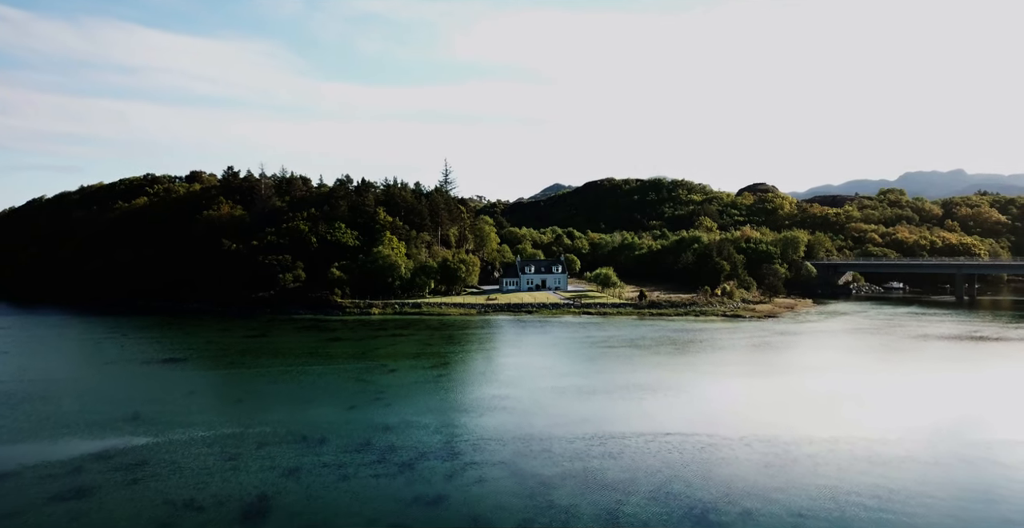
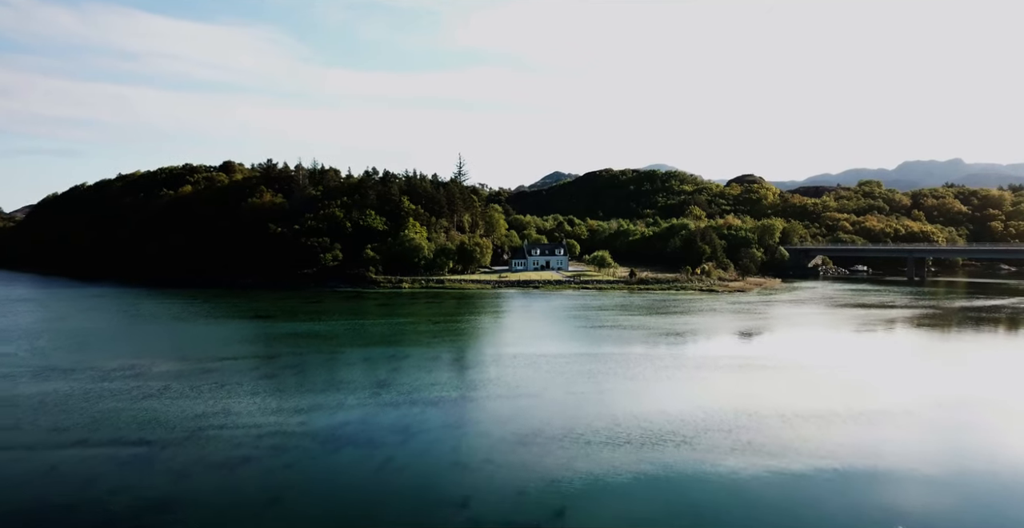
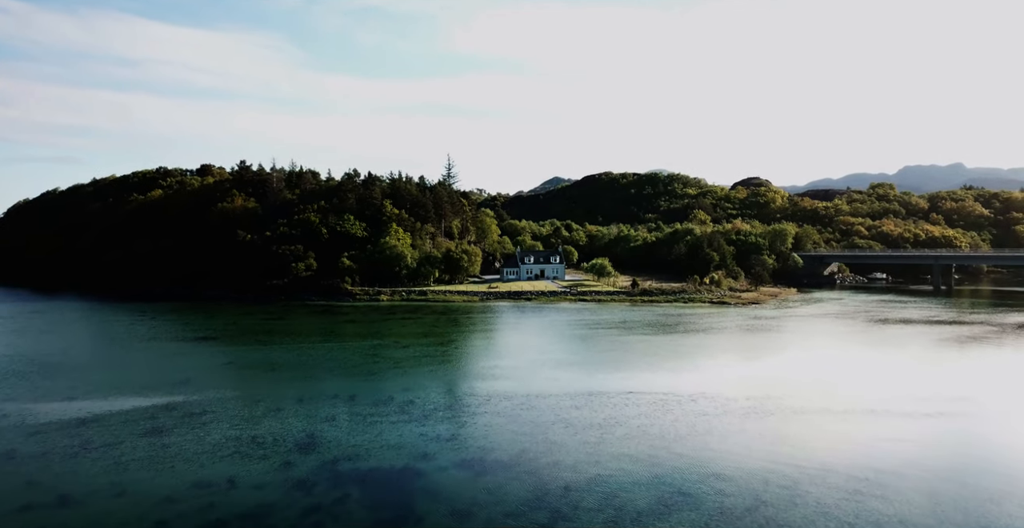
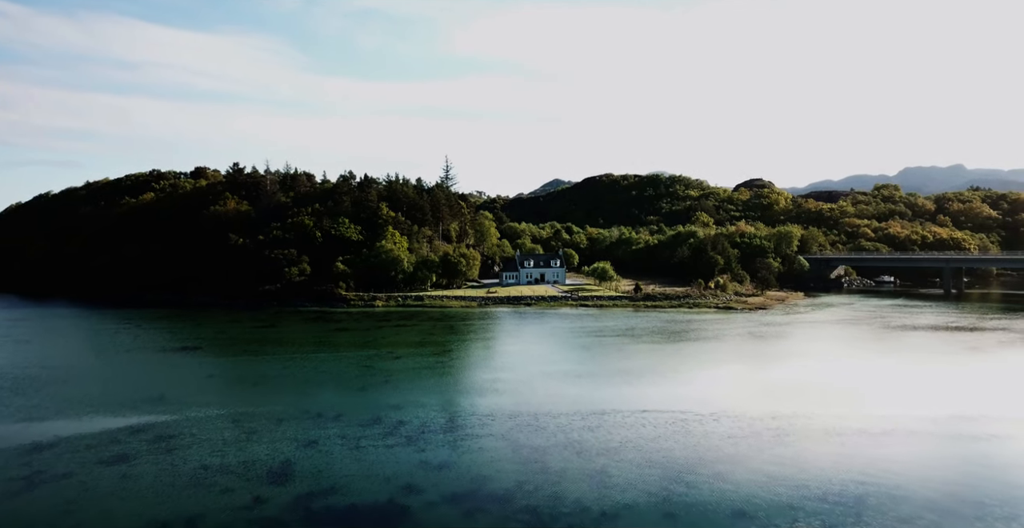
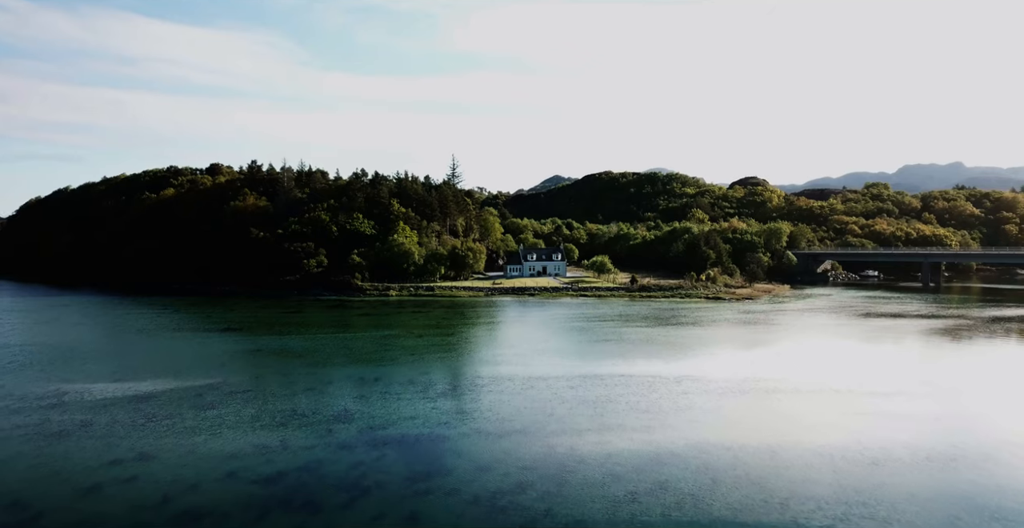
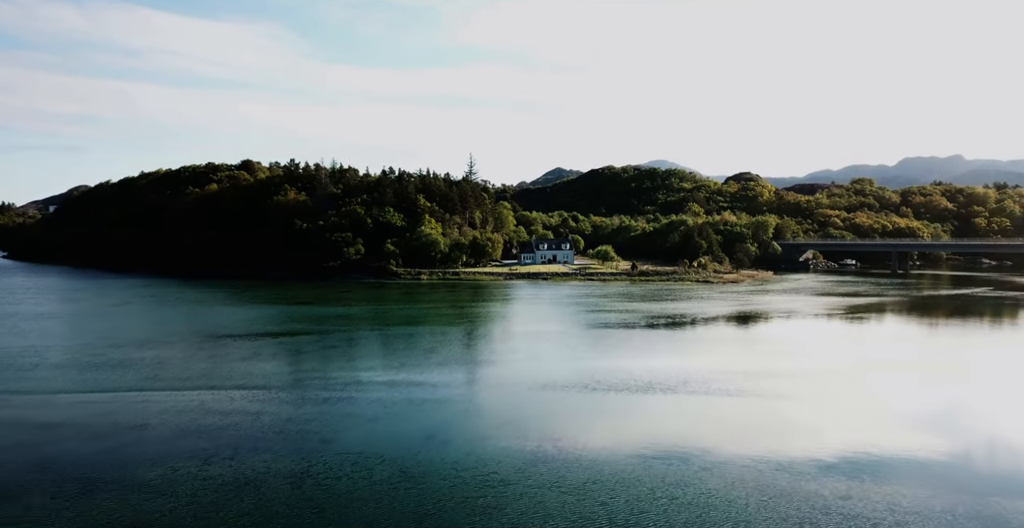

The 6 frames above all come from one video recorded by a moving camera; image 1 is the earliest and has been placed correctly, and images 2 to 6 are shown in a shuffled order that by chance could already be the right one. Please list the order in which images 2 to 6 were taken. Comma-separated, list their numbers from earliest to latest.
4, 3, 5, 2, 6
